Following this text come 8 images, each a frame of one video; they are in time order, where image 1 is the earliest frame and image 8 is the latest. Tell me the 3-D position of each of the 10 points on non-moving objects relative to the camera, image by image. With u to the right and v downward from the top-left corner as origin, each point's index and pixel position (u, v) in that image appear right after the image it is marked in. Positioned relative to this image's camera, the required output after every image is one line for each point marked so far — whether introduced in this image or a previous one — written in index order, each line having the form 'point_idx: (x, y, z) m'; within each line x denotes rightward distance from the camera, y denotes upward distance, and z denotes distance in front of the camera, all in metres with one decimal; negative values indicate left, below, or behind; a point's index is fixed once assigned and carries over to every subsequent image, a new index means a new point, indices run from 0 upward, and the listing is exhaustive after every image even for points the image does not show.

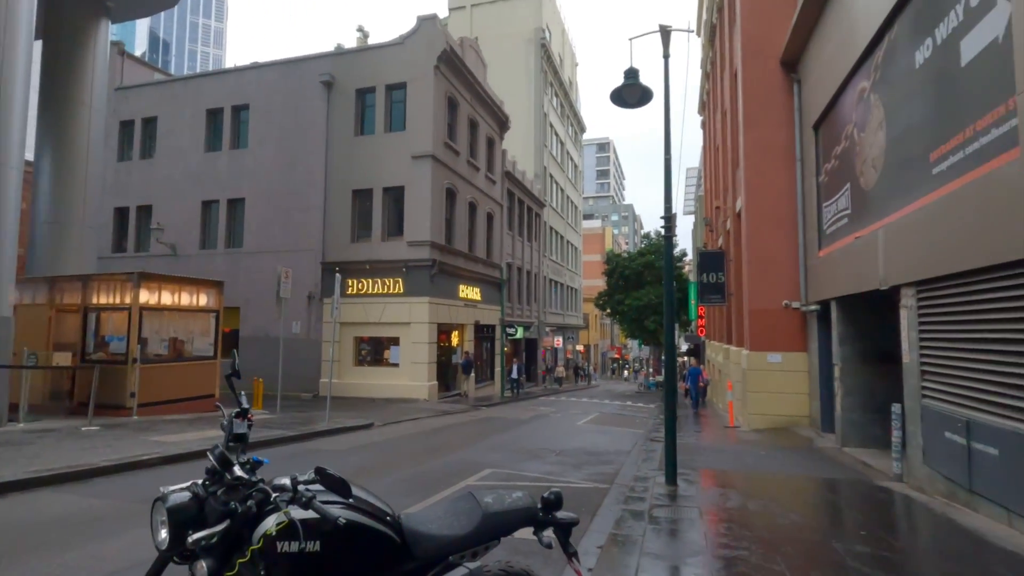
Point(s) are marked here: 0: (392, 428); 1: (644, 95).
0: (-3.5, -4.1, +15.9) m
1: (+2.5, +3.7, +10.2) m
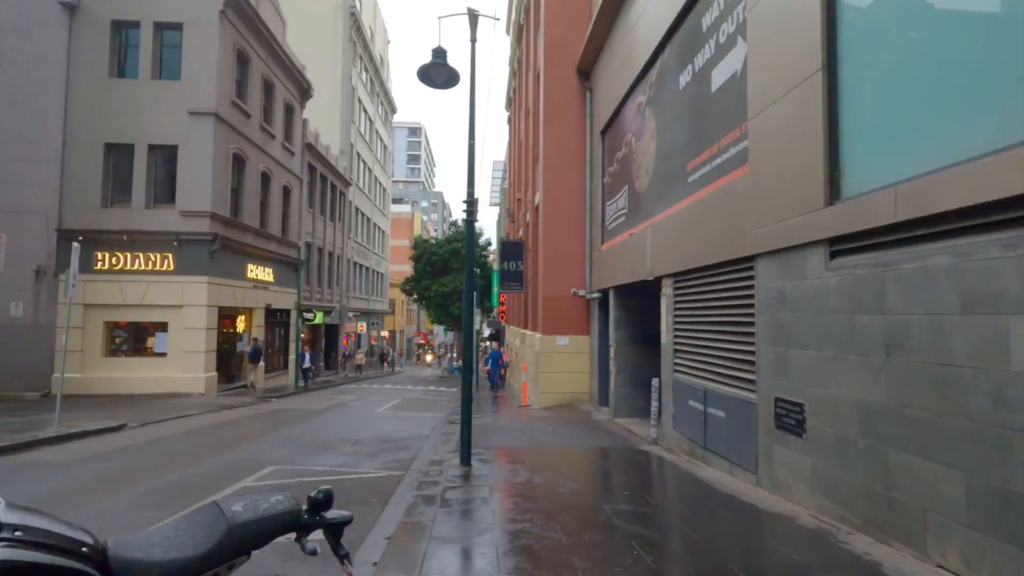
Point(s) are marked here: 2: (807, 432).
0: (-9.0, -3.5, +13.5) m
1: (-1.1, +4.0, +10.1) m
2: (+3.3, -1.6, +6.0) m
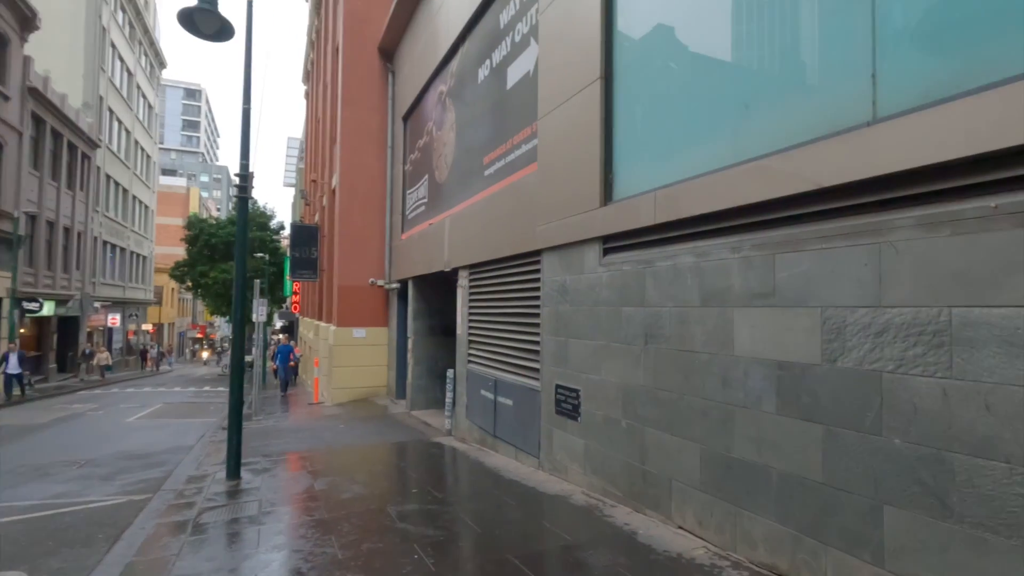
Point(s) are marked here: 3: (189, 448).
0: (-13.3, -3.1, +9.1) m
1: (-4.6, +4.2, +8.7) m
2: (+0.8, -1.5, +6.5) m
3: (-6.4, -3.2, +10.7) m
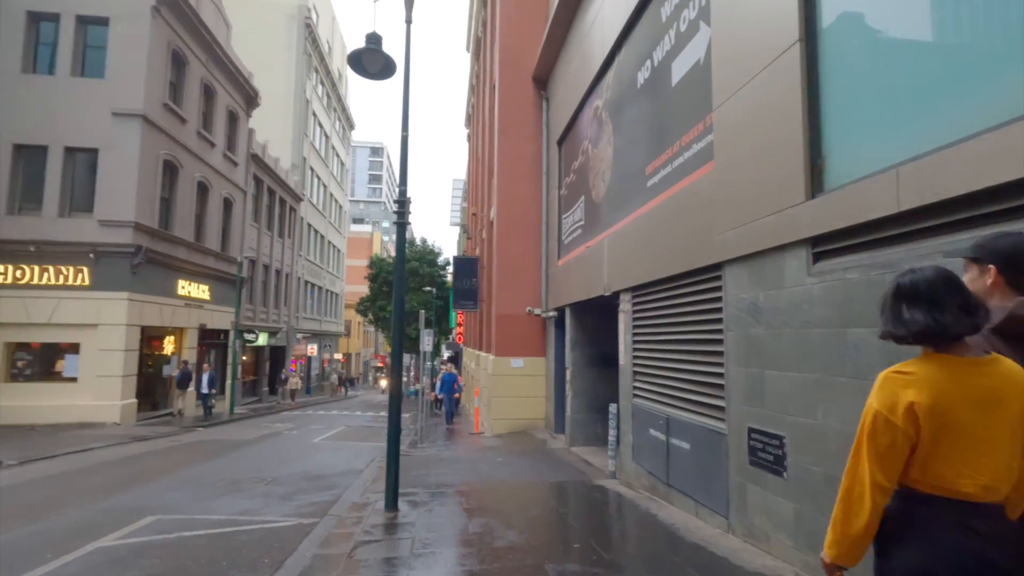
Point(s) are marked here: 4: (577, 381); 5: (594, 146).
0: (-10.2, -3.8, +11.5) m
1: (-2.1, +3.7, +9.0) m
2: (+2.6, -1.7, +5.0) m
3: (-3.1, -3.8, +11.0) m
4: (+1.6, -2.3, +13.4) m
5: (+1.8, +3.2, +12.1) m
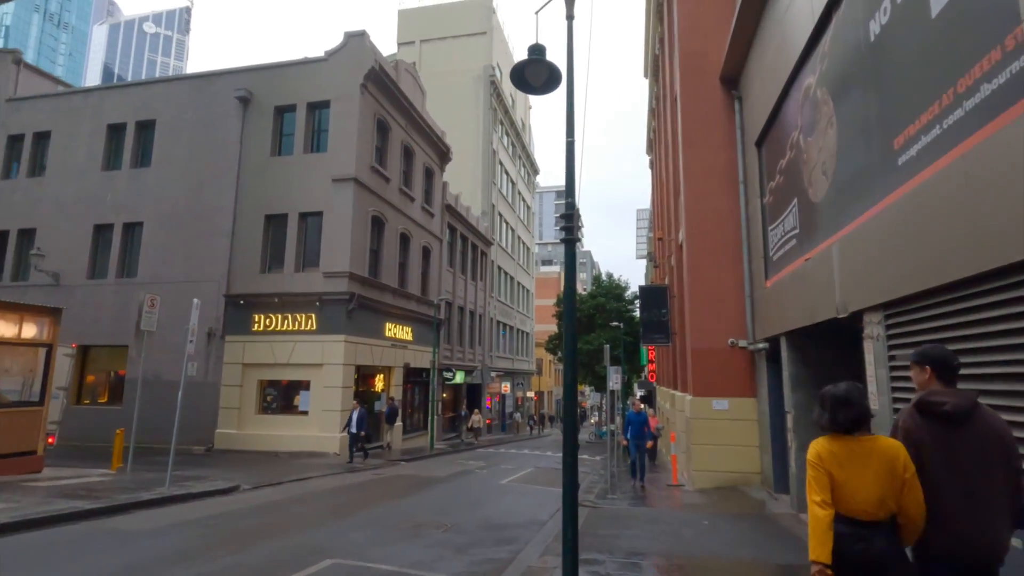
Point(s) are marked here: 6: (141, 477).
0: (-5.9, -4.8, +12.8) m
1: (+0.6, +3.3, +8.3) m
2: (+3.8, -1.6, +2.5) m
3: (+0.5, -4.4, +9.9) m
4: (+5.8, -2.8, +10.7) m
5: (+5.4, +2.8, +9.8) m
6: (-9.0, -4.6, +13.0) m
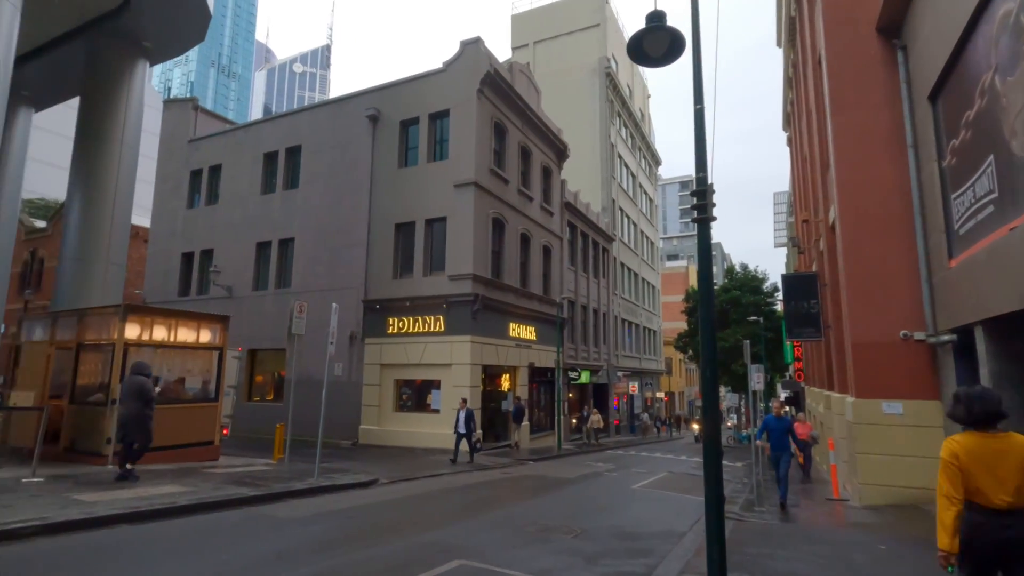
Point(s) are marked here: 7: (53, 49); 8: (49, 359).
0: (-2.8, -4.9, +13.4) m
1: (+2.3, +3.4, +7.5) m
2: (+4.2, -1.4, +1.2) m
3: (+2.8, -4.2, +9.1) m
4: (+8.1, -2.4, +8.6) m
5: (+7.2, +3.1, +7.9) m
6: (-5.7, -4.8, +14.3) m
7: (-16.7, +8.7, +19.6) m
8: (-11.9, -1.8, +13.9) m
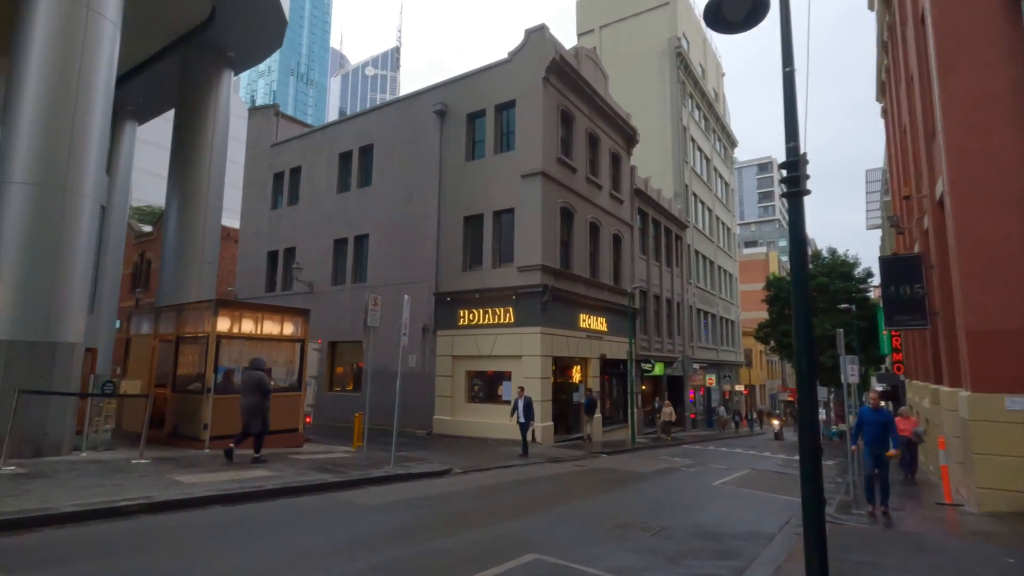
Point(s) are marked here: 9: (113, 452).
0: (-1.0, -4.7, +13.4) m
1: (+3.1, +3.6, +6.9) m
2: (+4.4, -1.2, +0.4) m
3: (+4.0, -4.0, +8.5) m
4: (+9.1, -2.1, +7.3) m
5: (+8.1, +3.4, +6.6) m
6: (-3.8, -4.6, +14.7) m
7: (-14.3, +8.8, +21.2) m
8: (-10.0, -1.8, +15.1) m
9: (-9.2, -3.8, +12.4) m
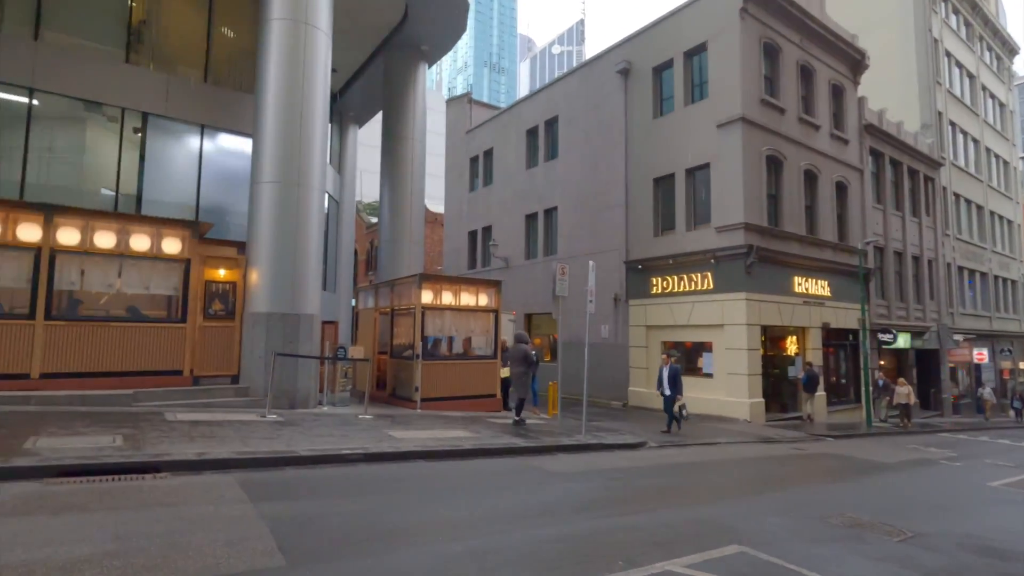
0: (+3.7, -3.8, +12.6) m
1: (+4.8, +4.3, +4.7) m
2: (+4.0, -0.9, -1.7) m
3: (+6.6, -3.2, +6.1) m
4: (+10.9, -1.2, +3.2) m
5: (+9.4, +4.2, +2.7) m
6: (+1.5, -3.7, +14.7) m
7: (-6.7, +9.7, +24.0) m
8: (-4.4, -1.1, +17.2) m
9: (-4.4, -3.2, +14.5) m
